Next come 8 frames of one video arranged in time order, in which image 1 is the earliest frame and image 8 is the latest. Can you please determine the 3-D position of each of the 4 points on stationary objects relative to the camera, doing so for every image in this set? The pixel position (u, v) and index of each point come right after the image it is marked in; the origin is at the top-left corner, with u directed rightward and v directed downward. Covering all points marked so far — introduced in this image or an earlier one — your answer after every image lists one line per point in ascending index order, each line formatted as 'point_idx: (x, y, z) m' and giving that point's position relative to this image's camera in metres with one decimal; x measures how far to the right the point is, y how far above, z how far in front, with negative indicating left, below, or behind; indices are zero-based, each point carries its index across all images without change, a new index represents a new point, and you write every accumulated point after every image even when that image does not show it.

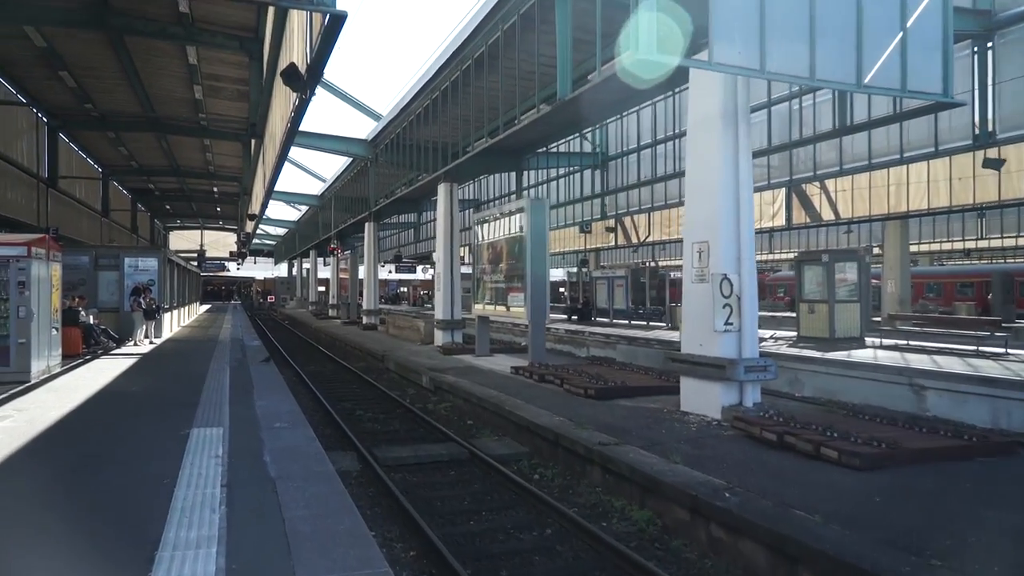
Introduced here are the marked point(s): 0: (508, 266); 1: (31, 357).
0: (-0.1, +0.5, +15.0) m
1: (-6.3, -0.9, +9.3) m
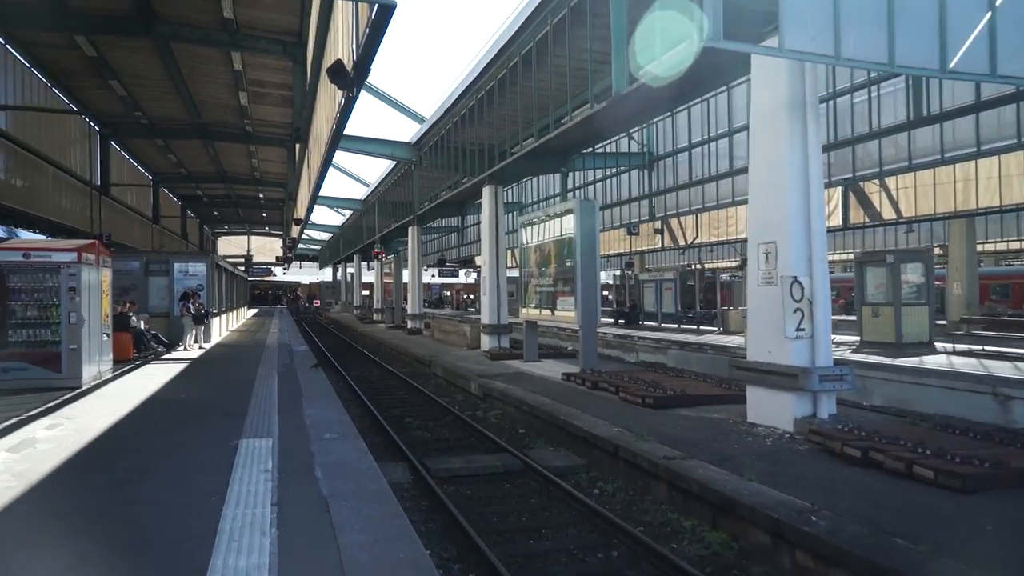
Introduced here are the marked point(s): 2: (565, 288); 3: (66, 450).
0: (+0.9, +0.4, +14.6) m
1: (-5.6, -1.0, +9.3) m
2: (+1.1, 0.0, +14.2) m
3: (-3.6, -1.3, +5.7) m
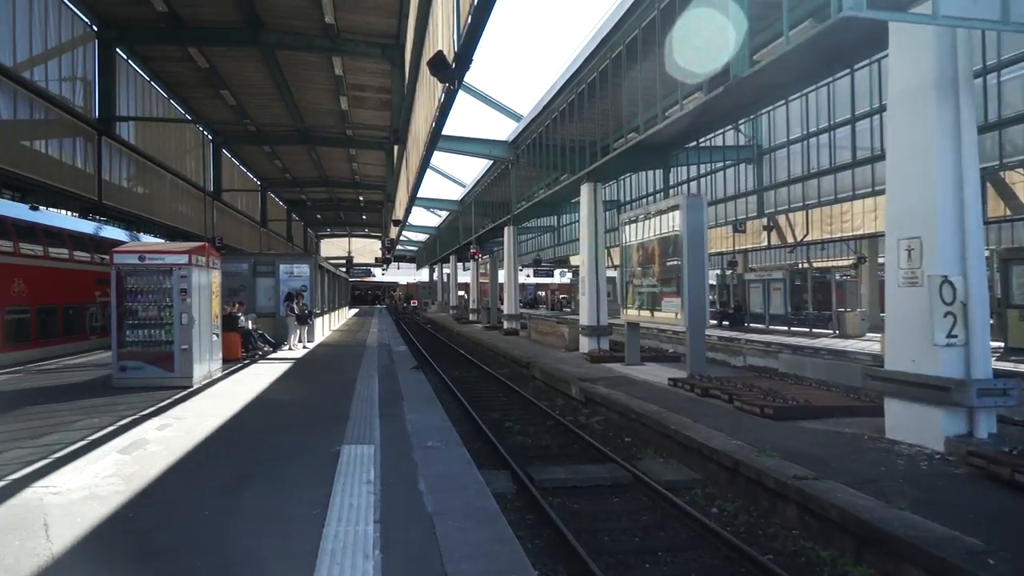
0: (+2.9, +0.4, +13.9) m
1: (-4.2, -1.0, +9.5) m
2: (+3.0, 0.0, +13.5) m
3: (-2.7, -1.3, +5.7) m
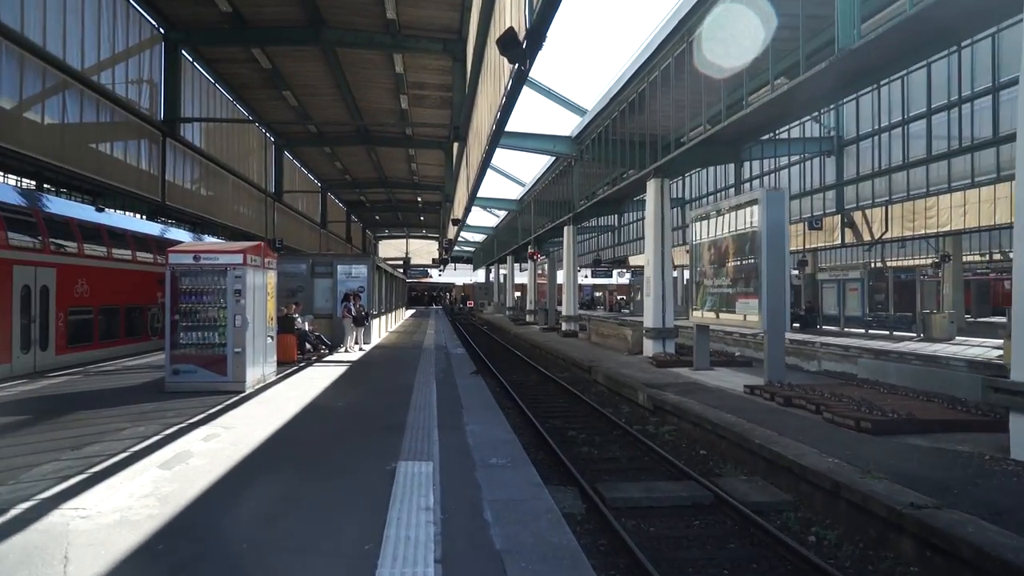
0: (+4.1, +0.4, +13.0) m
1: (-3.4, -1.0, +9.2) m
2: (+4.1, 0.0, +12.6) m
3: (-2.2, -1.3, +5.3) m
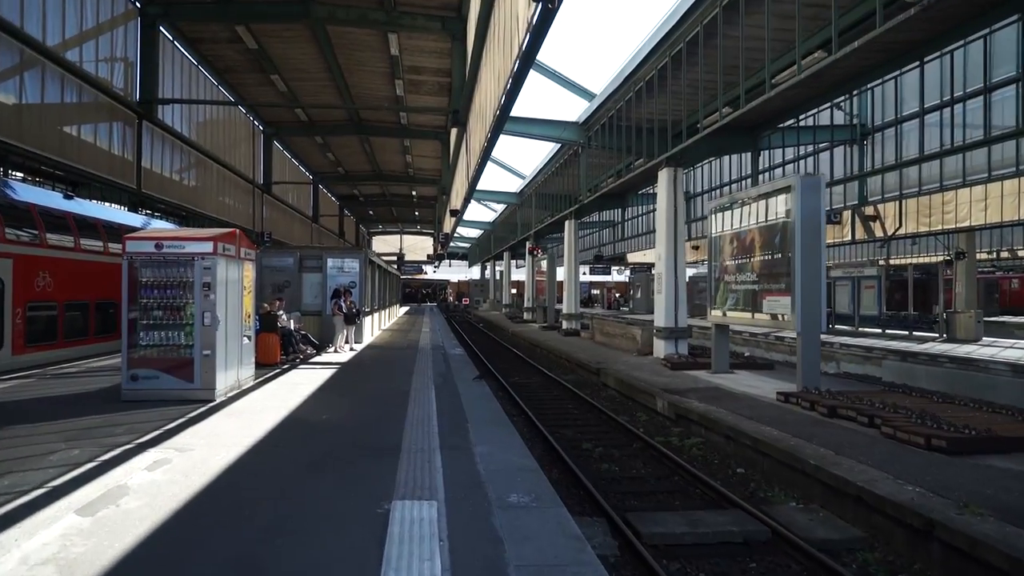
0: (+4.2, +0.4, +11.9) m
1: (-3.3, -0.9, +8.0) m
2: (+4.2, +0.1, +11.5) m
3: (-2.0, -1.3, +4.1) m
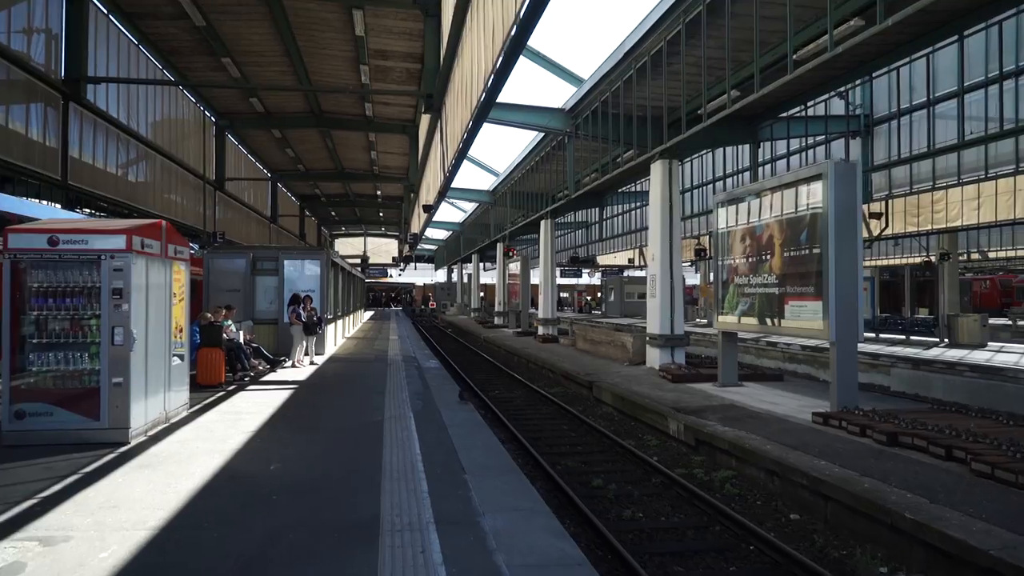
0: (+4.0, +0.4, +10.5) m
1: (-3.2, -1.0, +6.2) m
2: (+4.0, 0.0, +10.1) m
3: (-1.8, -1.3, +2.4) m
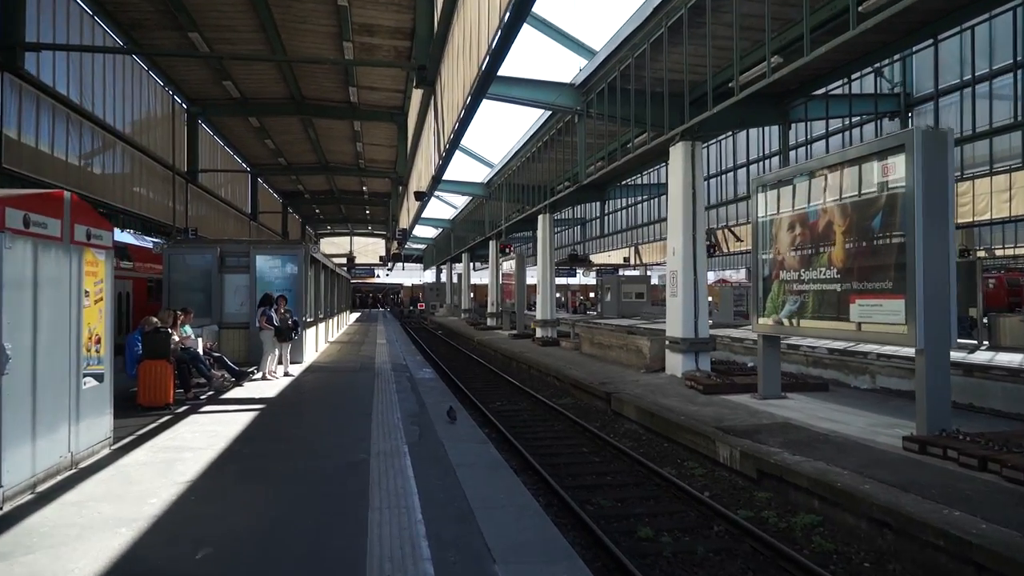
0: (+4.1, +0.4, +8.8) m
1: (-3.0, -1.0, +4.3) m
2: (+4.2, +0.1, +8.4) m
3: (-1.5, -1.3, +0.6) m
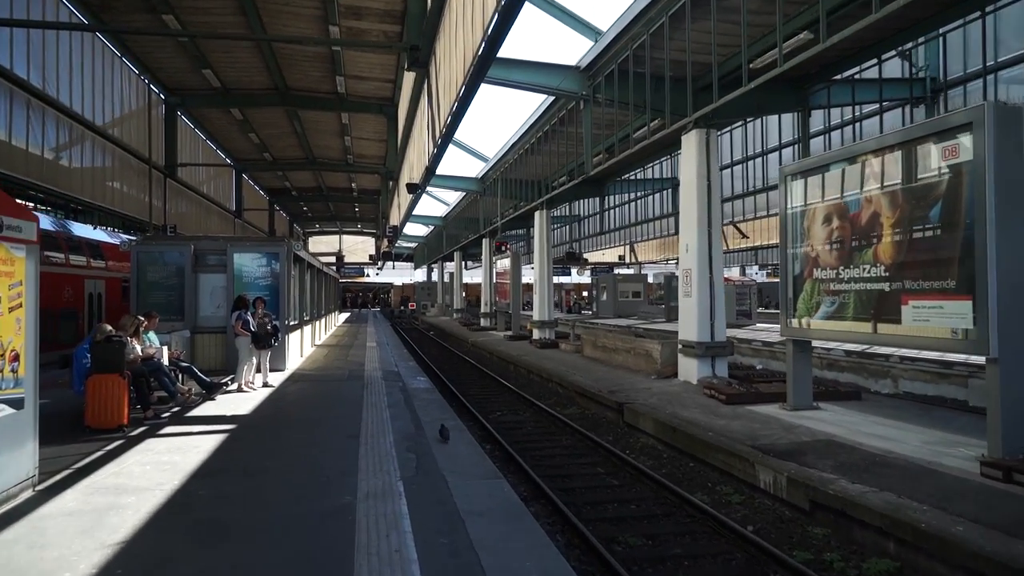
0: (+4.2, +0.4, +7.7) m
1: (-2.9, -1.0, +3.2) m
2: (+4.3, +0.1, +7.3) m
3: (-1.3, -1.3, -0.5) m
